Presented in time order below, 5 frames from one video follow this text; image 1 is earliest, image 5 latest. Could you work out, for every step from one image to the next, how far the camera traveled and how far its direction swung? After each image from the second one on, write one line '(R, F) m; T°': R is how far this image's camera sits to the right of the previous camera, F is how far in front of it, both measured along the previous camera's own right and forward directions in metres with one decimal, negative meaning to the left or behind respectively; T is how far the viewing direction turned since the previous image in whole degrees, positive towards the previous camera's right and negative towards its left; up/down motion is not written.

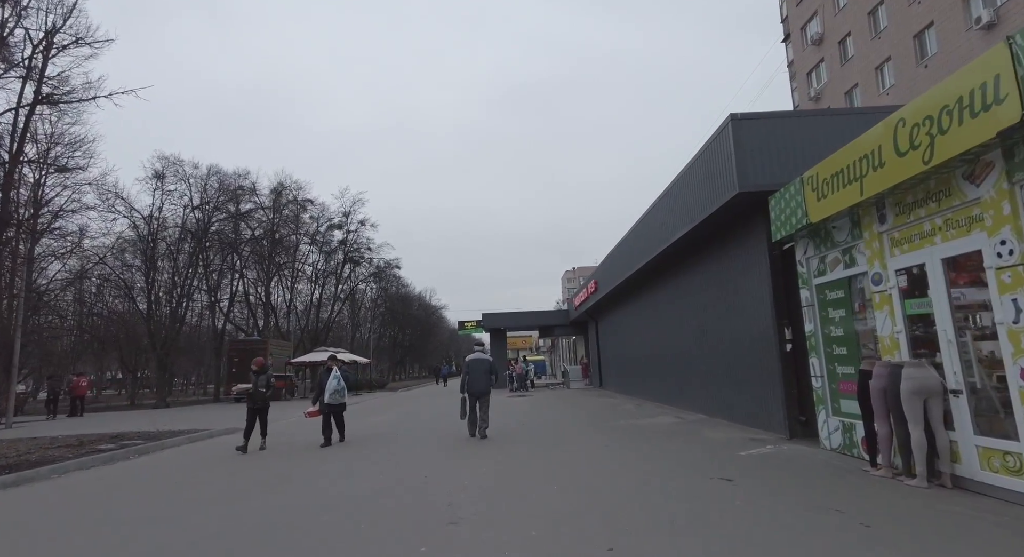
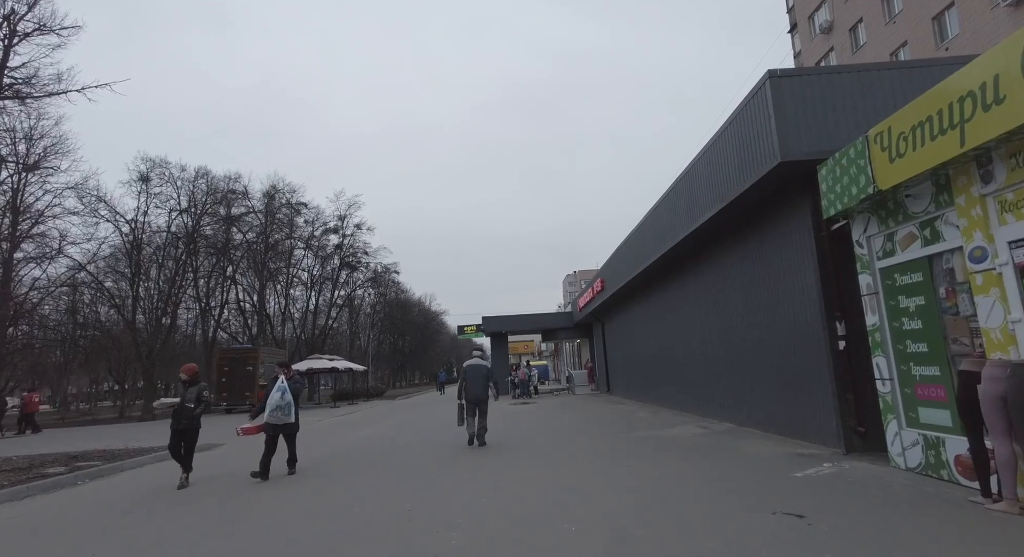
(0.0, +1.3) m; 0°
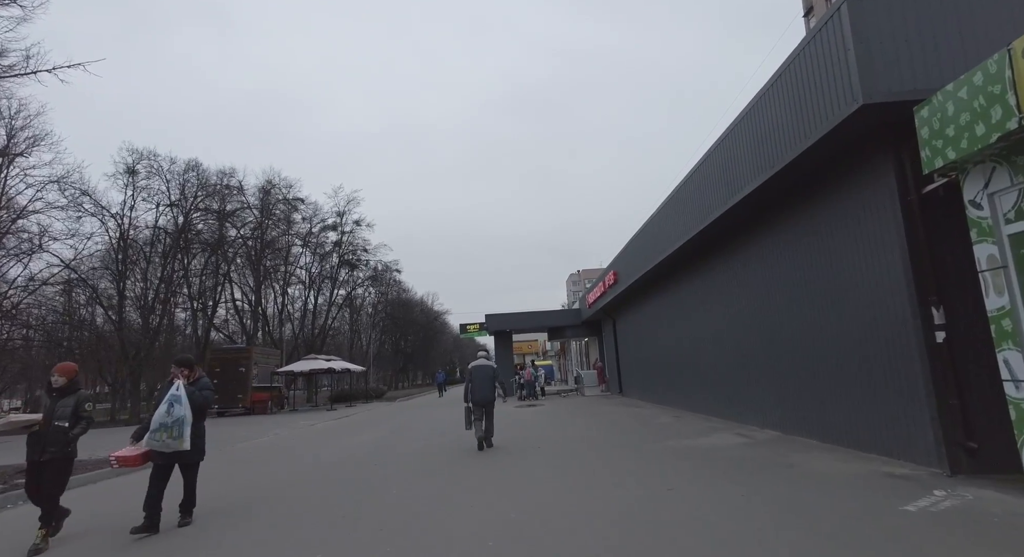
(-0.1, +1.4) m; 0°
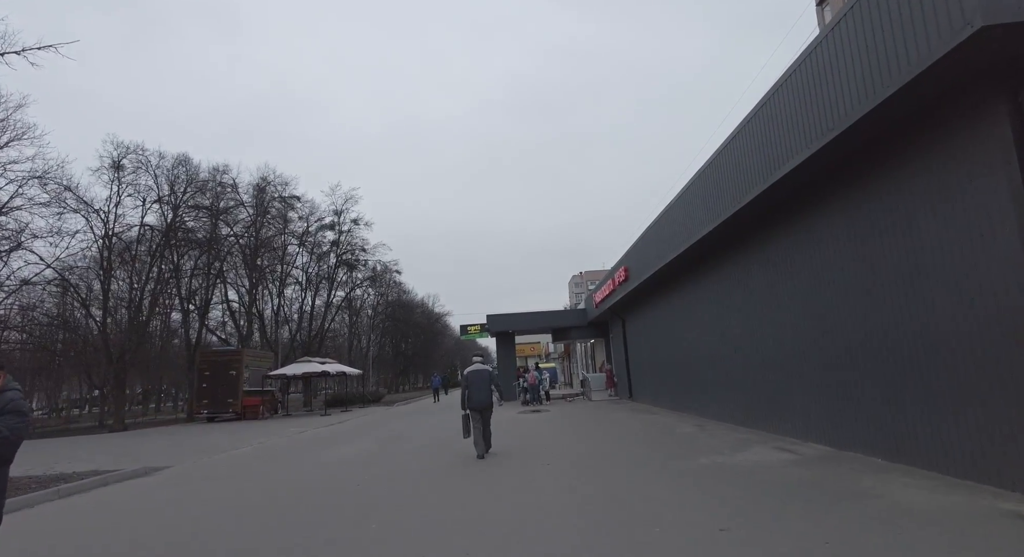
(0.0, +1.3) m; 0°
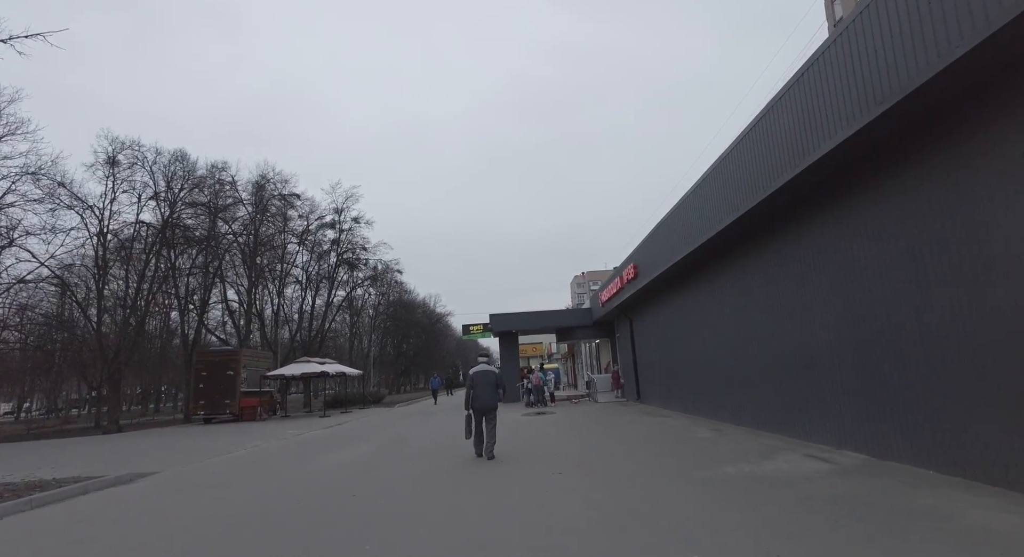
(-0.1, +0.6) m; 0°
